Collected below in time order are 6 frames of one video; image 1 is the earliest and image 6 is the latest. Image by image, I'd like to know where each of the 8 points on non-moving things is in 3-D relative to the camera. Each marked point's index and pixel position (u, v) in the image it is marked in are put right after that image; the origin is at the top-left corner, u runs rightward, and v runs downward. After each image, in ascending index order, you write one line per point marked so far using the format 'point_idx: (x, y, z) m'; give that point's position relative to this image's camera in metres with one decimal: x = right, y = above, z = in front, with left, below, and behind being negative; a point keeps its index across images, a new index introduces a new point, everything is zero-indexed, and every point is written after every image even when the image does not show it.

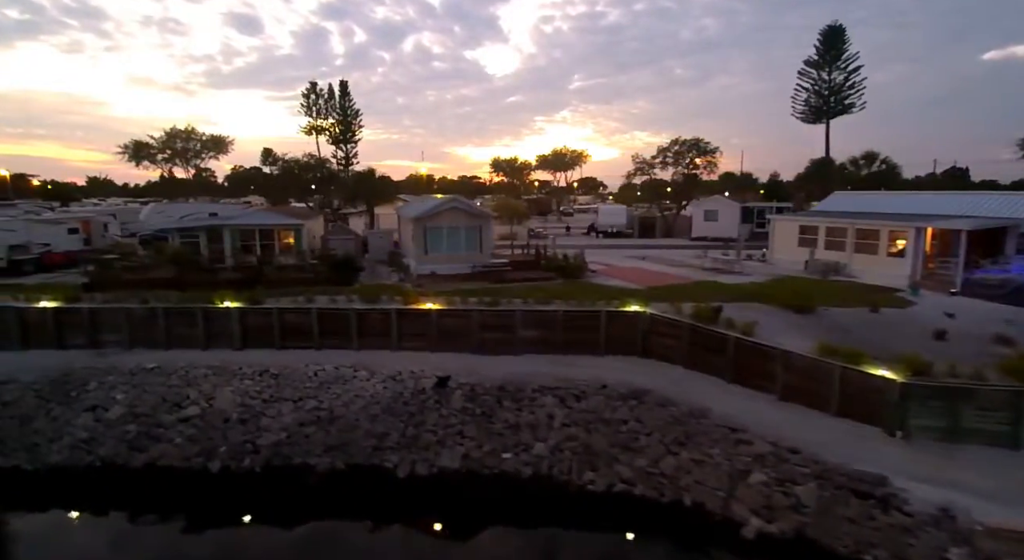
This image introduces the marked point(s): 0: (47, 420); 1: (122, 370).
0: (-11.5, -3.5, +13.3) m
1: (-10.5, -2.4, +14.5) m
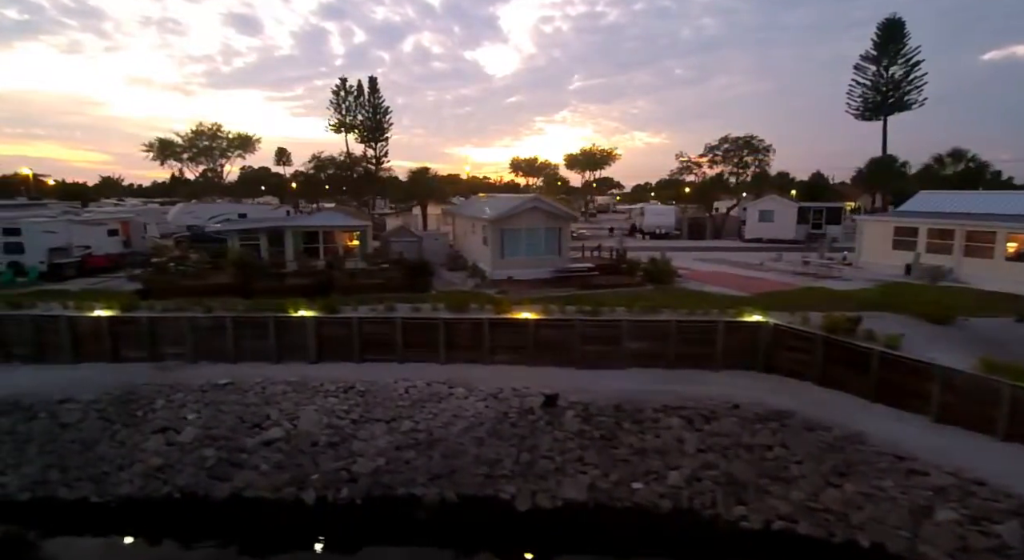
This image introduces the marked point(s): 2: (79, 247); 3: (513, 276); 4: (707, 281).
0: (-8.9, -3.7, +12.0) m
1: (-7.8, -2.6, +13.2) m
2: (-15.5, +1.2, +19.3) m
3: (0.0, +0.1, +17.0) m
4: (+6.3, 0.0, +17.3) m
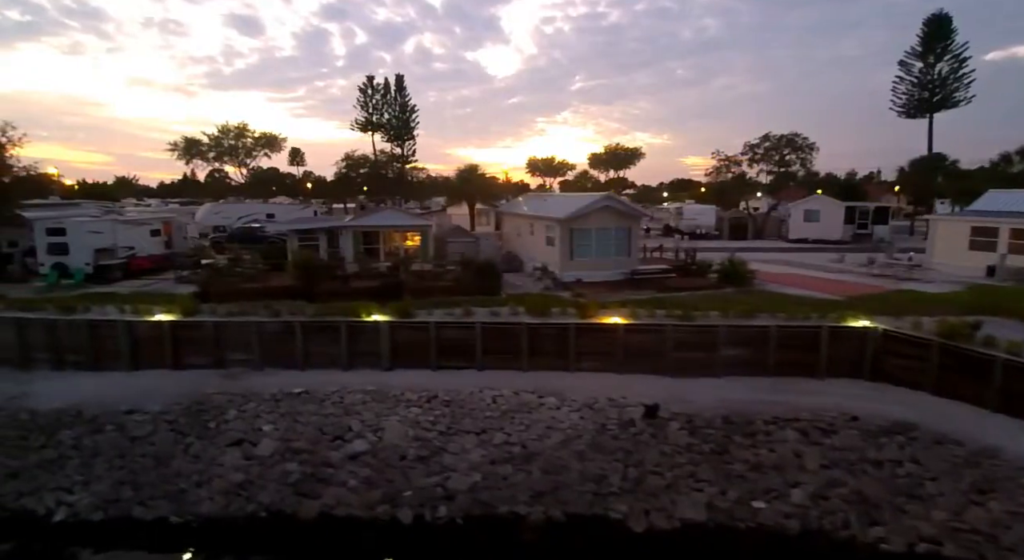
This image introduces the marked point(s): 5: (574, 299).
0: (-6.8, -3.7, +11.2) m
1: (-5.7, -2.7, +12.4) m
2: (-13.4, +1.1, +18.6) m
3: (+2.1, 0.0, +16.2) m
4: (+8.4, -0.1, +16.5) m
5: (+1.6, -0.5, +14.3) m
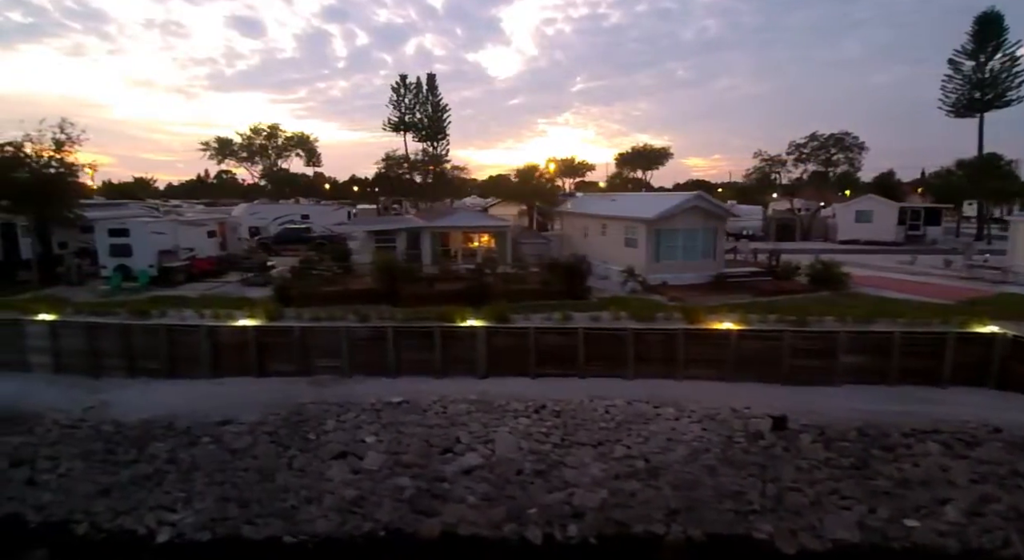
0: (-4.3, -3.8, +10.6) m
1: (-3.3, -2.8, +11.8) m
2: (-10.9, +1.0, +18.0) m
3: (+4.6, 0.0, +15.6) m
4: (+10.8, -0.2, +15.9) m
5: (+4.1, -0.6, +13.7) m
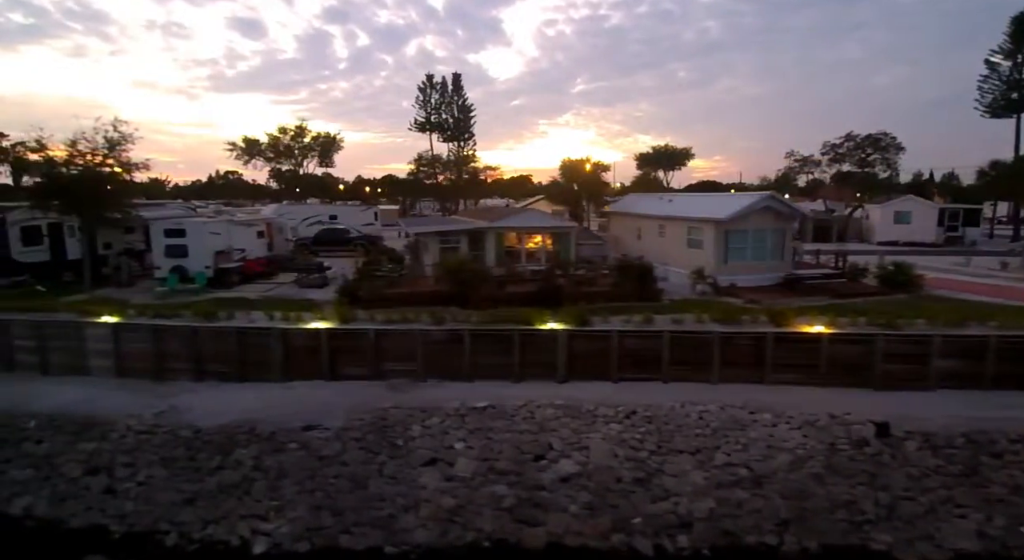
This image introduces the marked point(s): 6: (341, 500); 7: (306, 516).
0: (-2.5, -3.9, +10.3) m
1: (-1.4, -2.8, +11.5) m
2: (-9.0, +1.0, +17.7) m
3: (+6.5, -0.1, +15.3) m
4: (+12.7, -0.2, +15.6) m
5: (+6.0, -0.6, +13.4) m
6: (-3.2, -4.1, +10.0) m
7: (-3.8, -4.3, +9.8) m
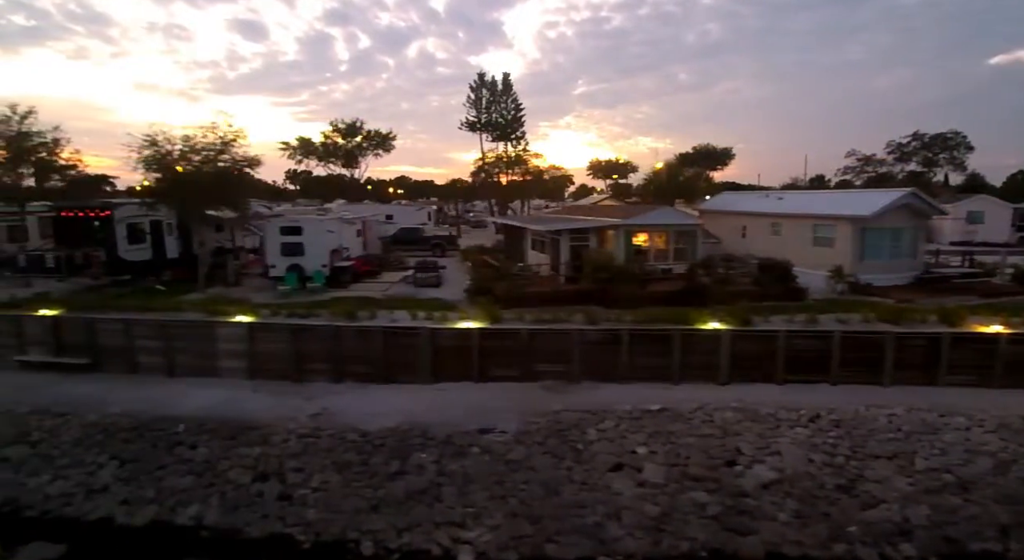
0: (+1.2, -3.8, +9.9) m
1: (+2.2, -2.8, +11.1) m
2: (-5.4, +1.0, +17.3) m
3: (+10.1, -0.1, +14.9) m
4: (+16.3, -0.2, +15.2) m
5: (+9.6, -0.6, +13.0) m
6: (+0.4, -4.1, +9.6) m
7: (-0.1, -4.2, +9.4) m
